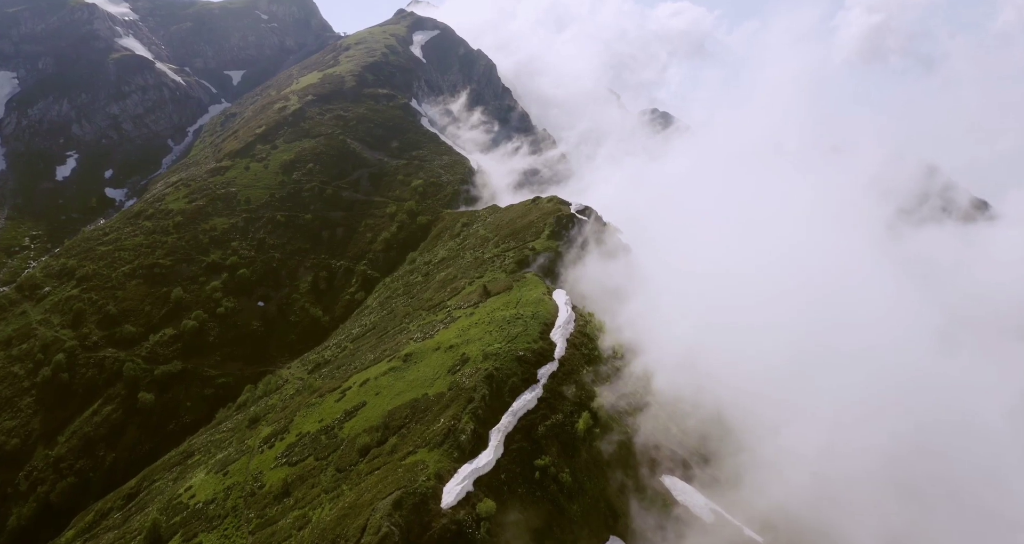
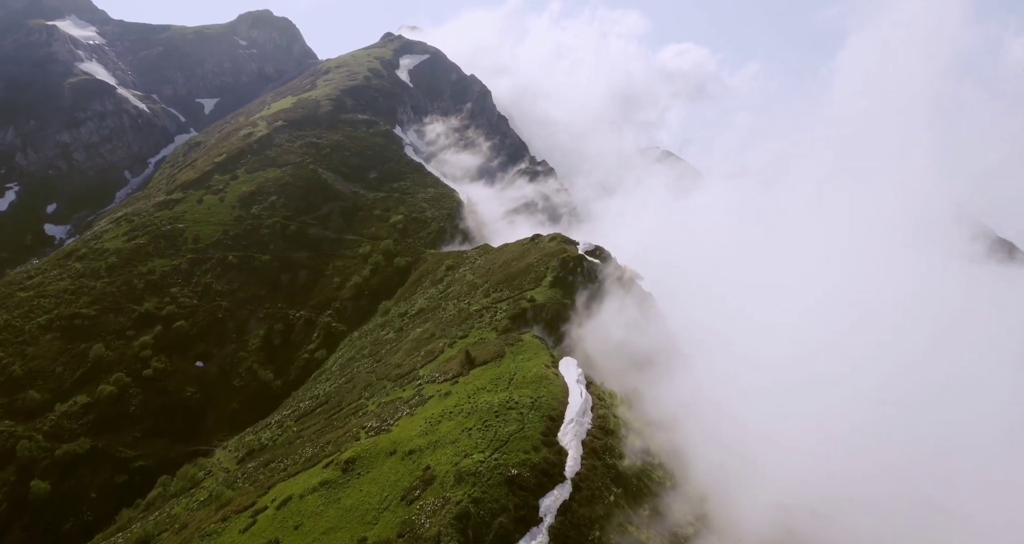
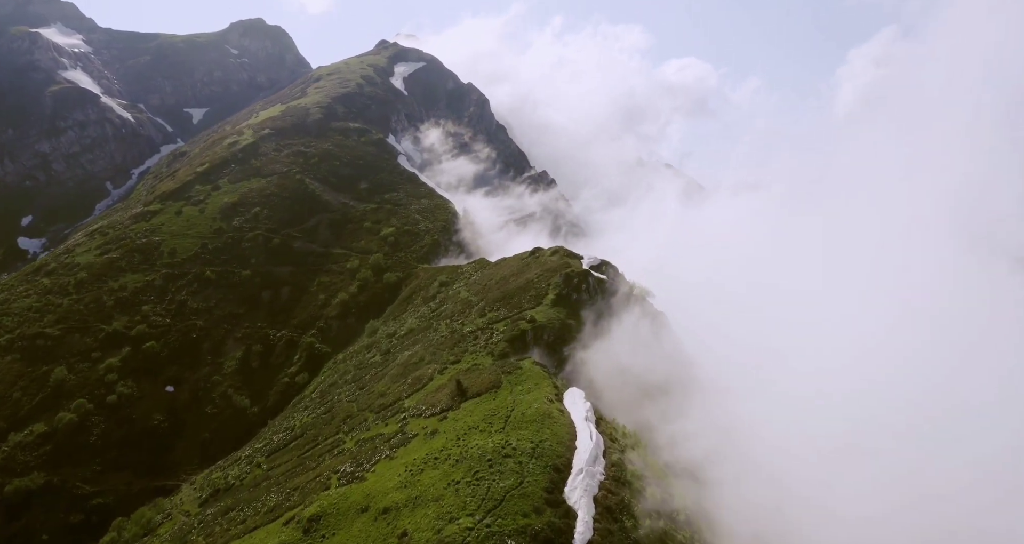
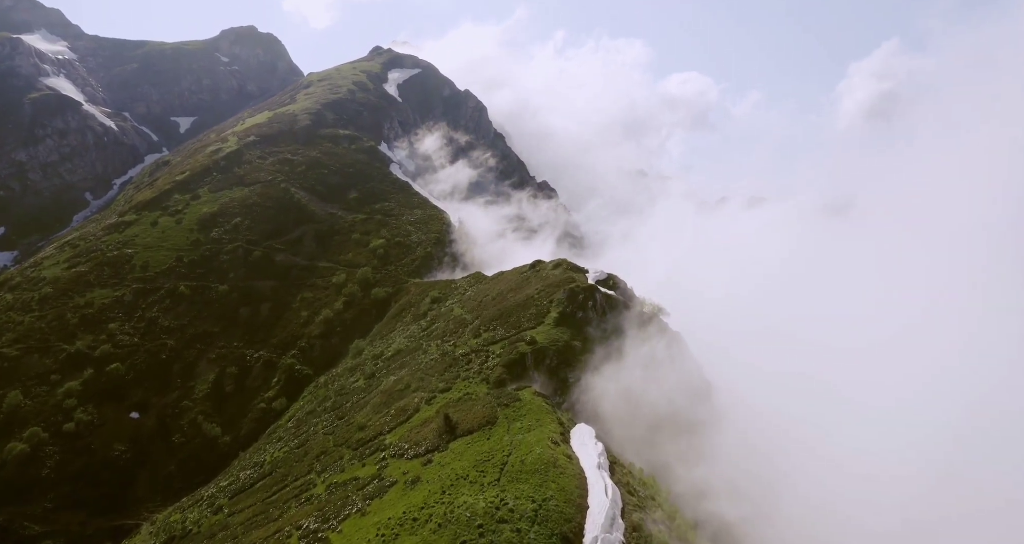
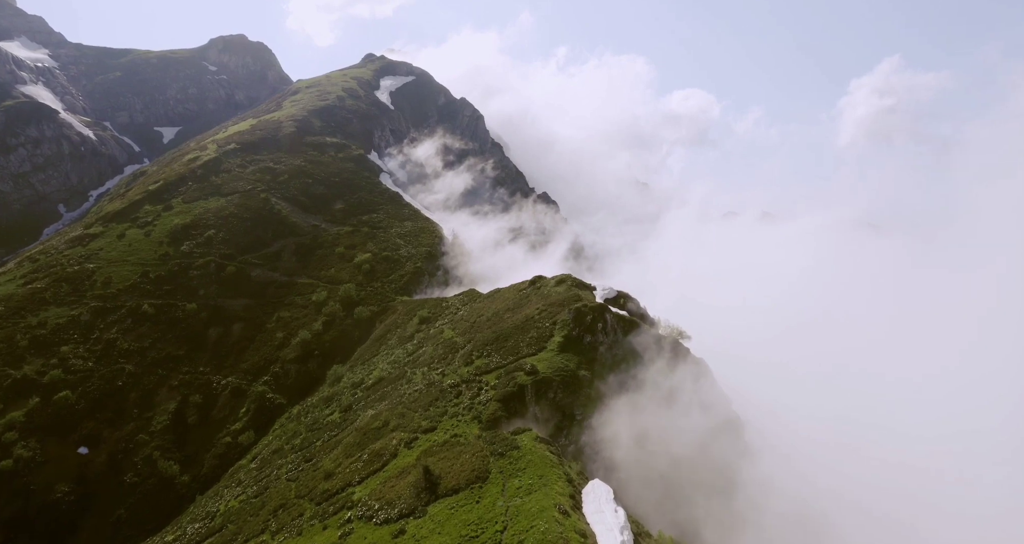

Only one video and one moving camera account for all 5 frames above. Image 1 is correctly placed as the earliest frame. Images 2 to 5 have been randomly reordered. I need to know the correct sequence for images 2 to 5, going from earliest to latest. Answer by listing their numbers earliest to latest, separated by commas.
2, 3, 4, 5
